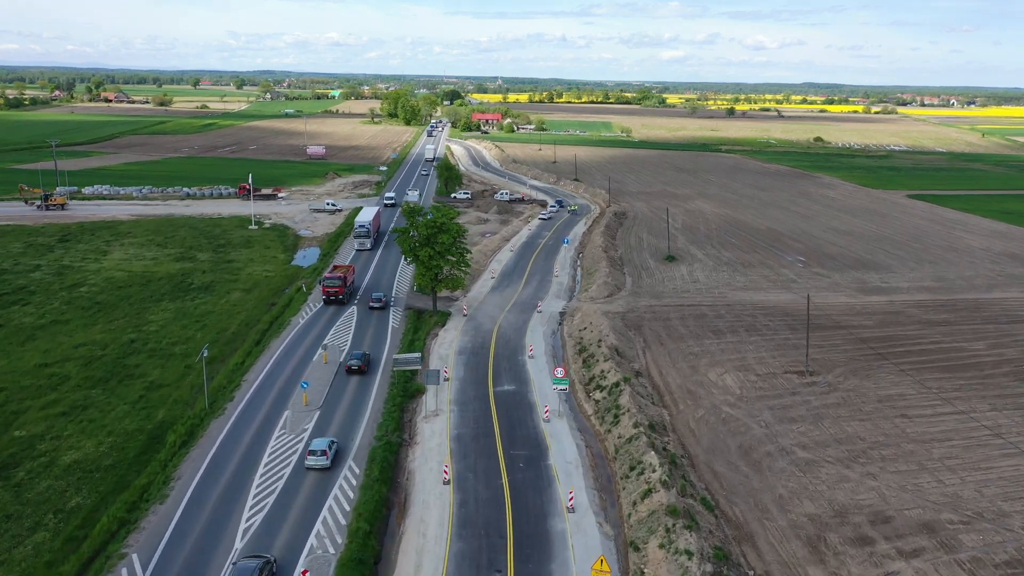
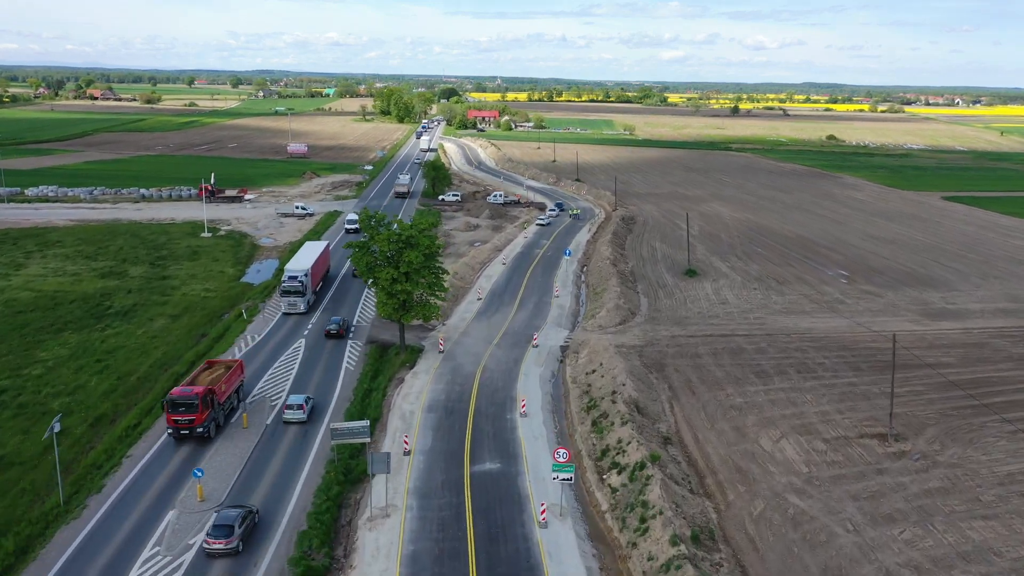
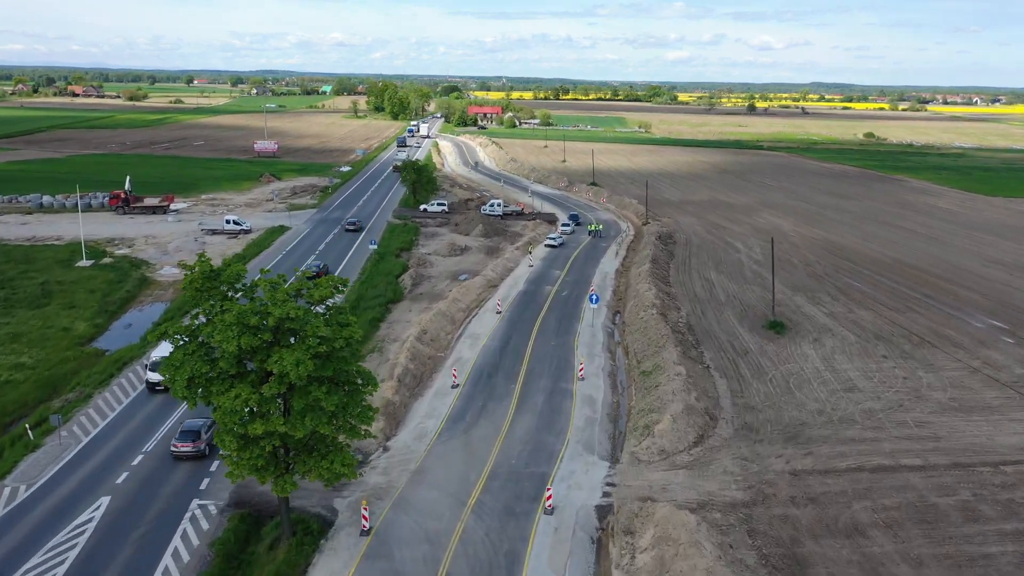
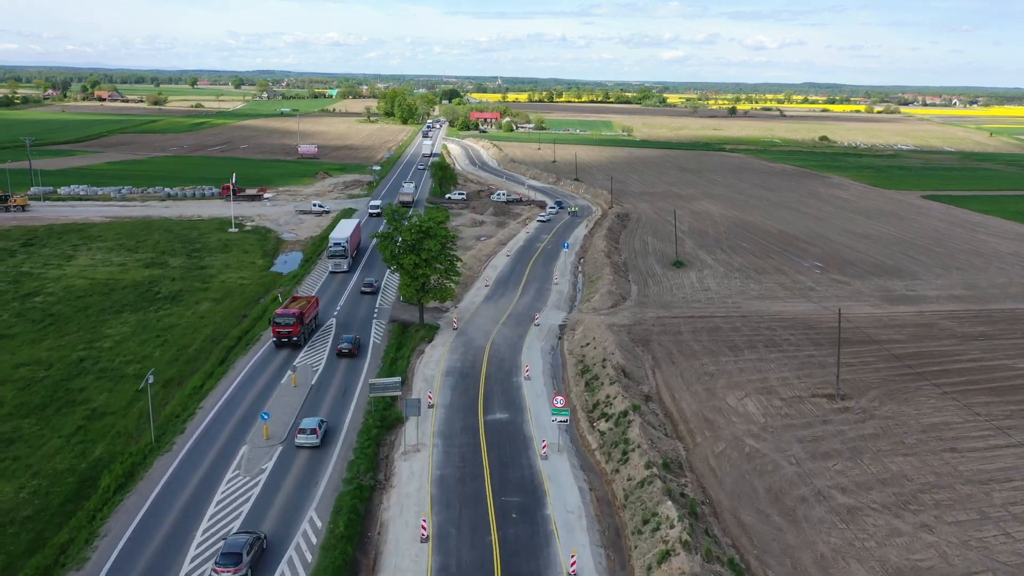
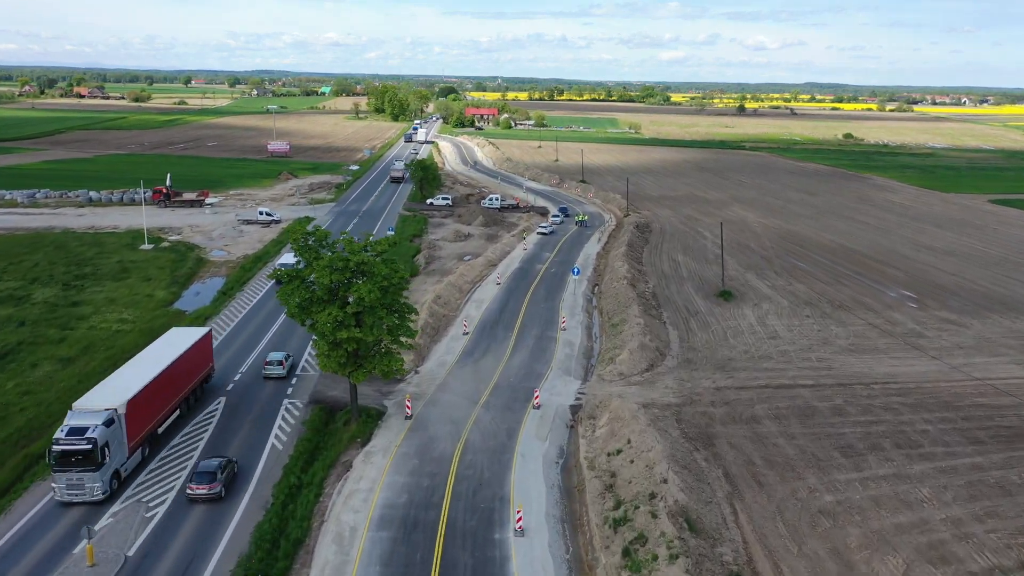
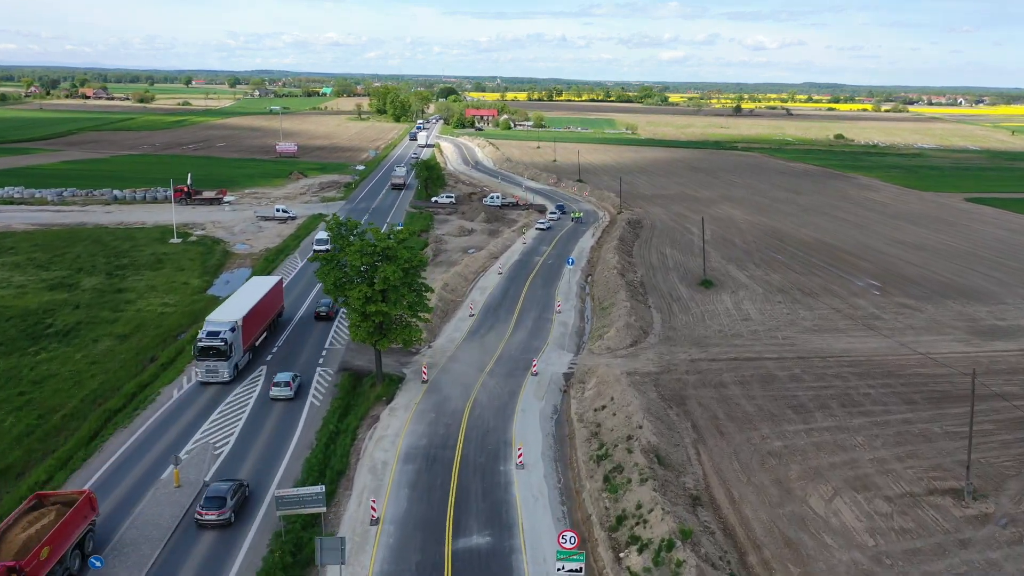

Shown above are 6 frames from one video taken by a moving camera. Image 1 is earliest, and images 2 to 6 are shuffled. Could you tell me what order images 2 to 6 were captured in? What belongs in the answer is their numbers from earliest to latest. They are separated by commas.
4, 2, 6, 5, 3
